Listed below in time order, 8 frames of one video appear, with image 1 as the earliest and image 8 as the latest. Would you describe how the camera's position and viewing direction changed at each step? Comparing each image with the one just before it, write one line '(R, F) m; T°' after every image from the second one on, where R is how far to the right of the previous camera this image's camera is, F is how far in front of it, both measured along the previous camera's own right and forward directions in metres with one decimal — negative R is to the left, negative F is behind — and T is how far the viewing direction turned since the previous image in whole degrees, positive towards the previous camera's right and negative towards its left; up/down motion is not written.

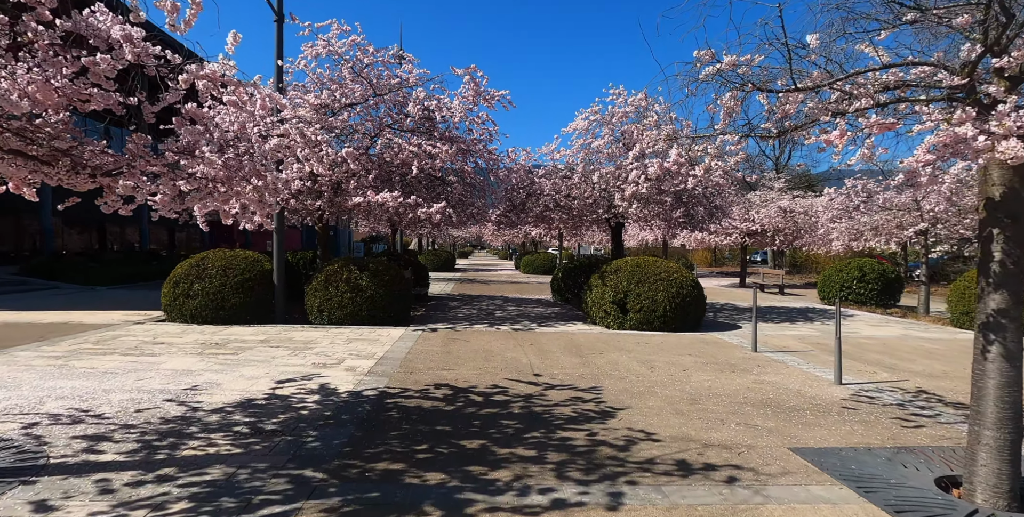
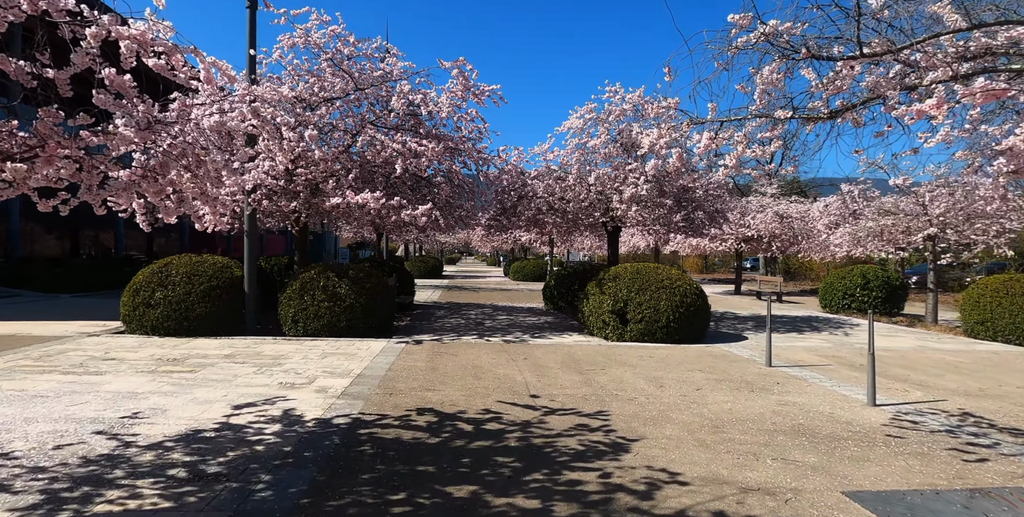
(-0.1, +0.8) m; +1°
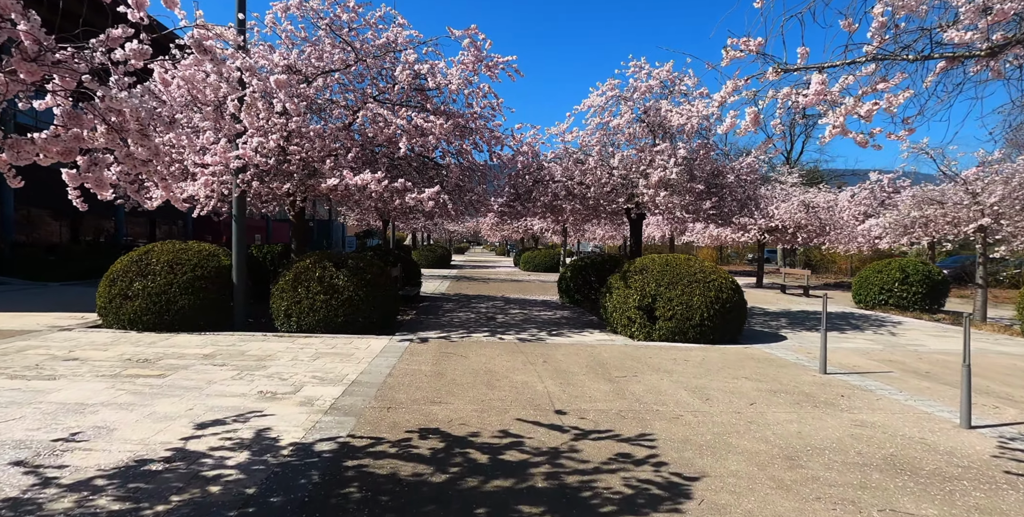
(-0.1, +1.0) m; -1°
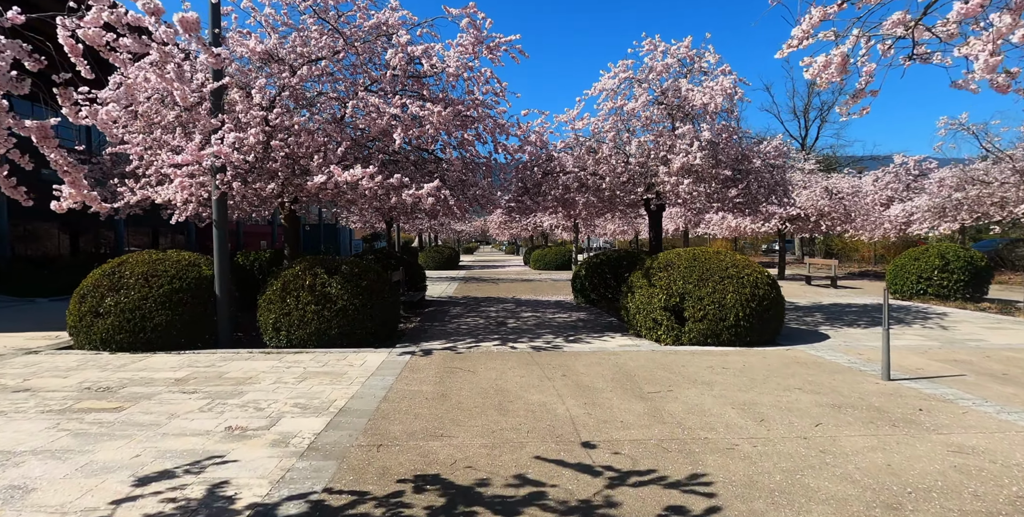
(0.0, +0.9) m; -1°
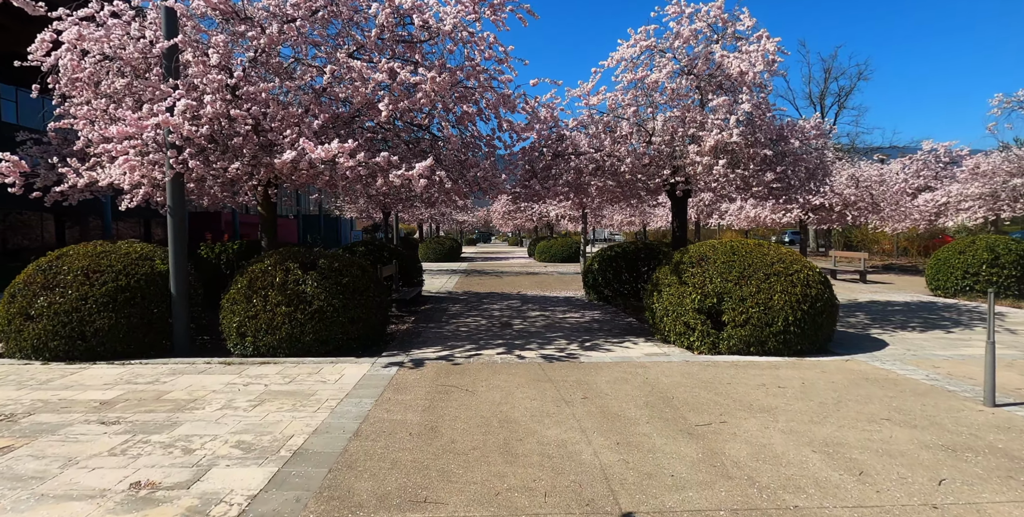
(0.0, +1.3) m; 0°
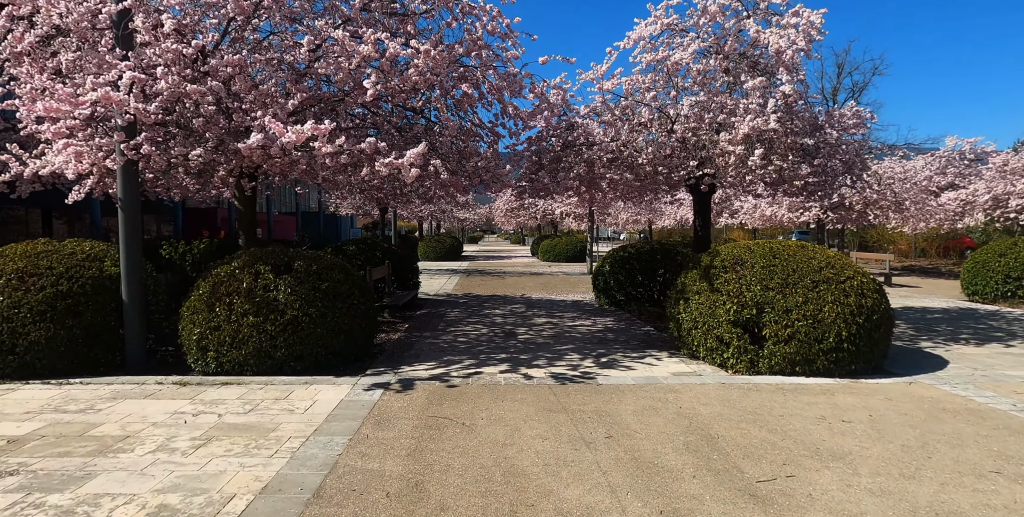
(0.0, +1.0) m; 0°
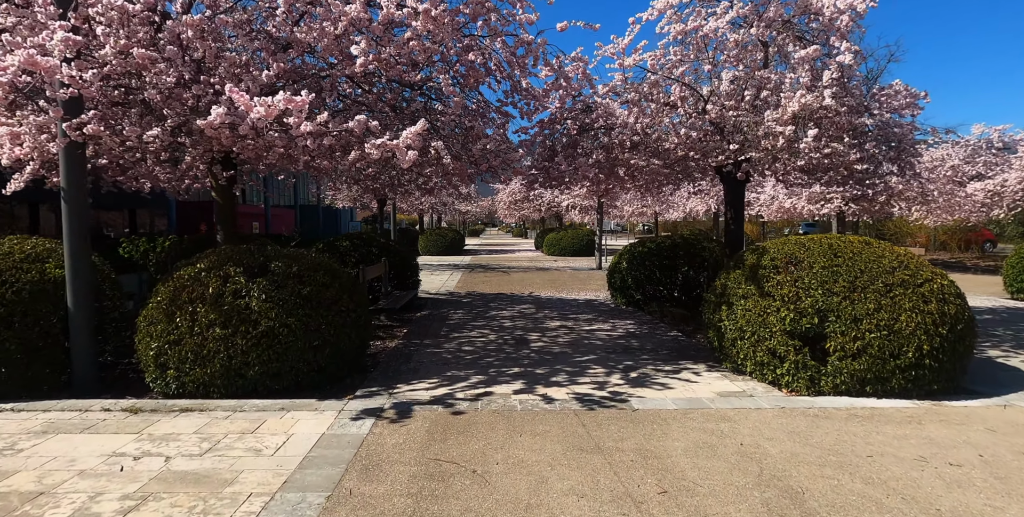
(-0.1, +0.9) m; 0°
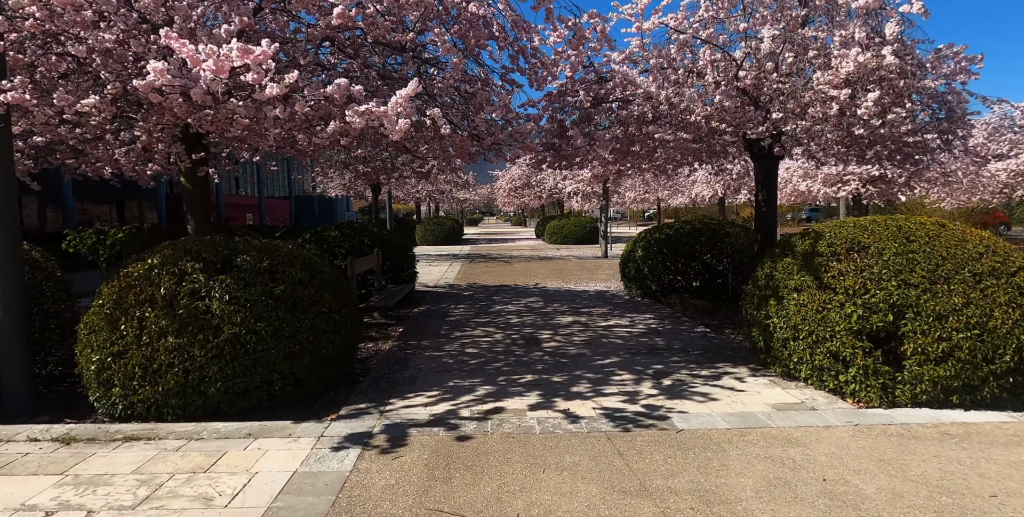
(-0.1, +0.8) m; 0°
